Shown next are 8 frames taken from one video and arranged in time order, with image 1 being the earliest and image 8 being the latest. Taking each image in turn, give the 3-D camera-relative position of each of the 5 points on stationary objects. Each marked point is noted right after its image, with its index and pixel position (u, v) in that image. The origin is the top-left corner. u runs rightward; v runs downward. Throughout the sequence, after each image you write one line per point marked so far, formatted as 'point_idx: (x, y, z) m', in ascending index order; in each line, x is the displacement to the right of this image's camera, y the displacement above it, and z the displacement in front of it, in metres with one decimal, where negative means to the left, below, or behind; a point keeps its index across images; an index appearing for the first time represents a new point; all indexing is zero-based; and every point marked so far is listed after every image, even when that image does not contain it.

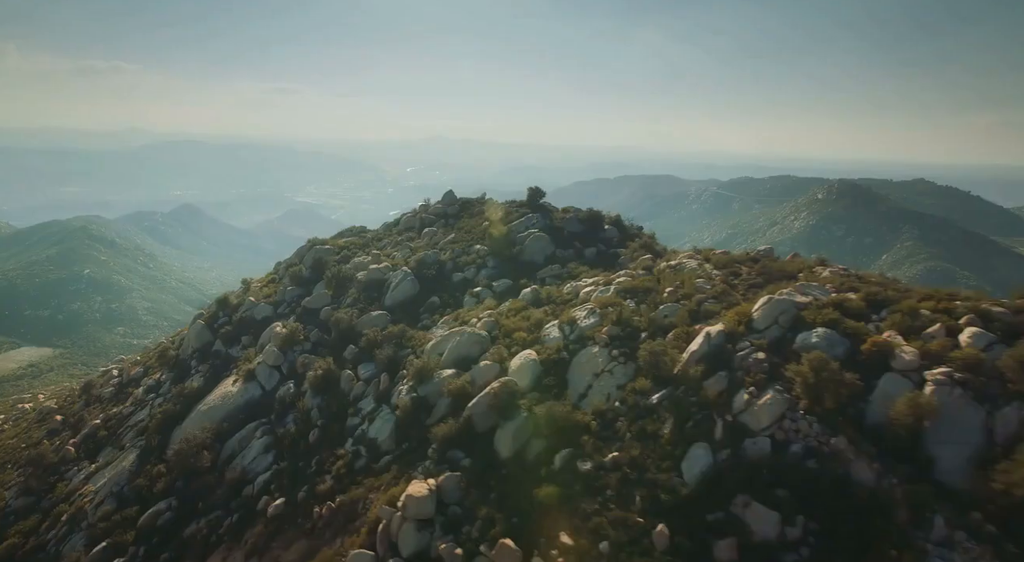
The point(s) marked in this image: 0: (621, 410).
0: (+3.4, -4.0, +19.8) m
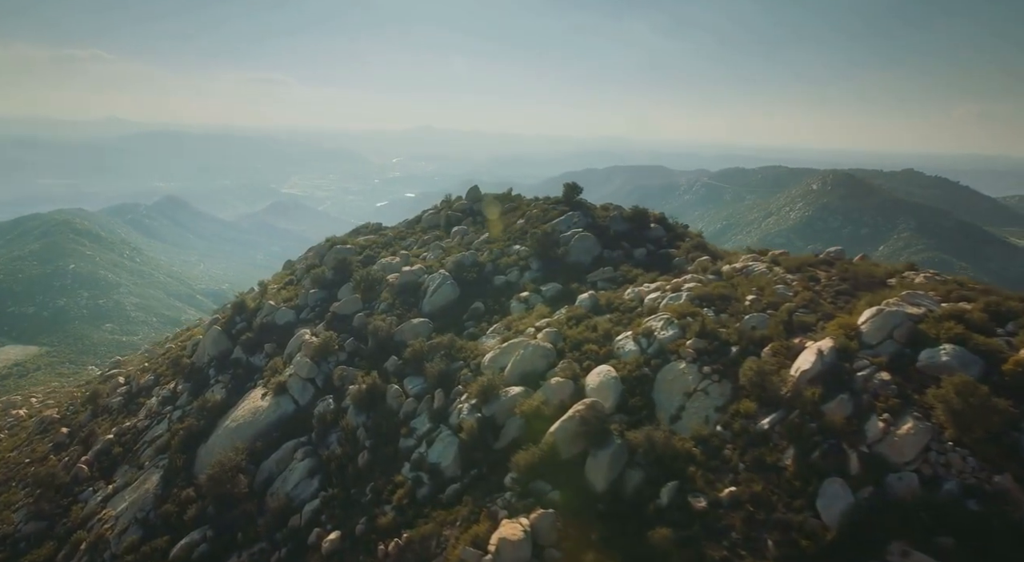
0: (+6.0, -4.3, +17.9) m
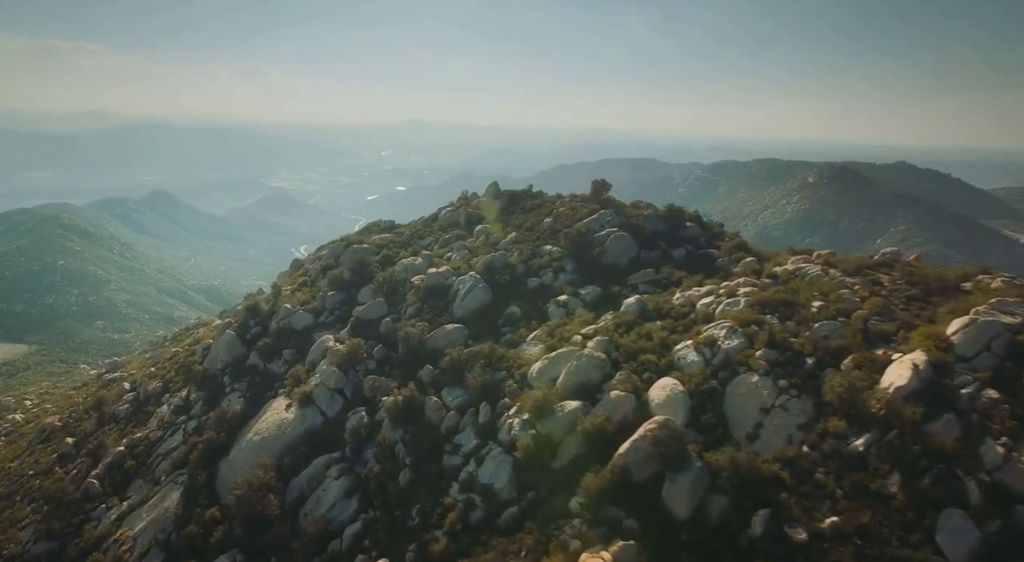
0: (+7.9, -4.6, +16.5) m
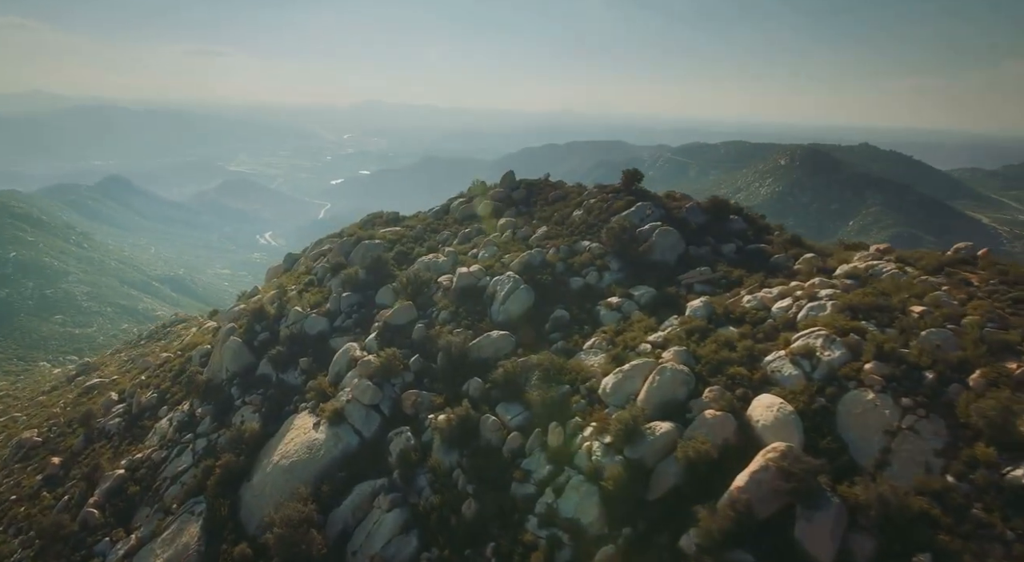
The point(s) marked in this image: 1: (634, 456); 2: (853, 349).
0: (+10.6, -4.8, +14.8) m
1: (+3.5, -5.1, +18.5) m
2: (+10.2, -2.0, +19.1) m
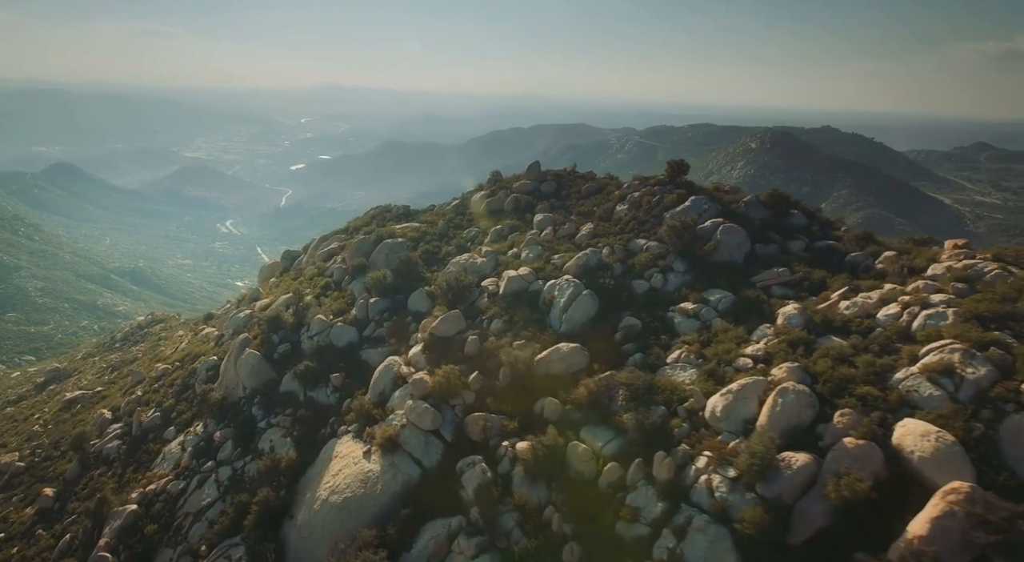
0: (+13.8, -5.2, +13.1) m
1: (+6.6, -5.4, +16.4) m
2: (+13.1, -2.3, +17.3) m
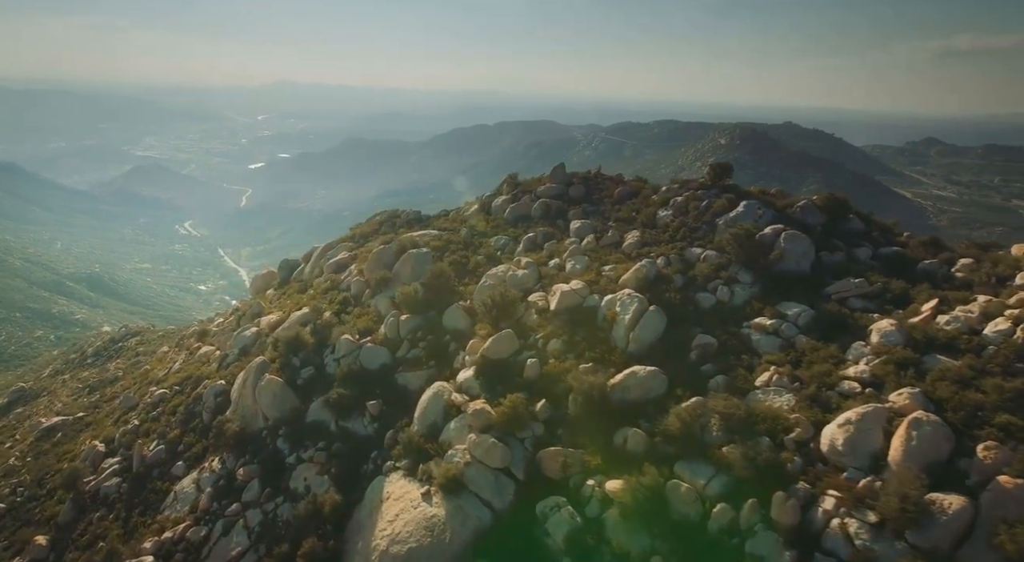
0: (+16.8, -5.6, +11.7) m
1: (+9.4, -6.0, +14.7) m
2: (+15.8, -2.7, +15.9) m
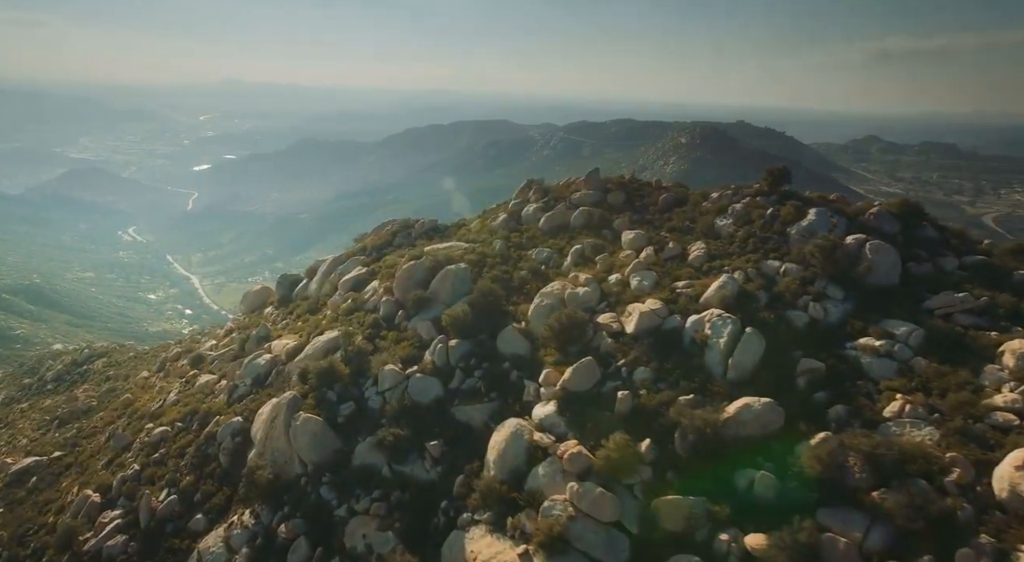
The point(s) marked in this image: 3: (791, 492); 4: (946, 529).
0: (+20.5, -6.0, +10.5) m
1: (+12.9, -6.5, +12.9) m
2: (+19.2, -3.1, +14.6) m
3: (+7.5, -5.7, +16.9) m
4: (+10.4, -5.9, +15.3) m
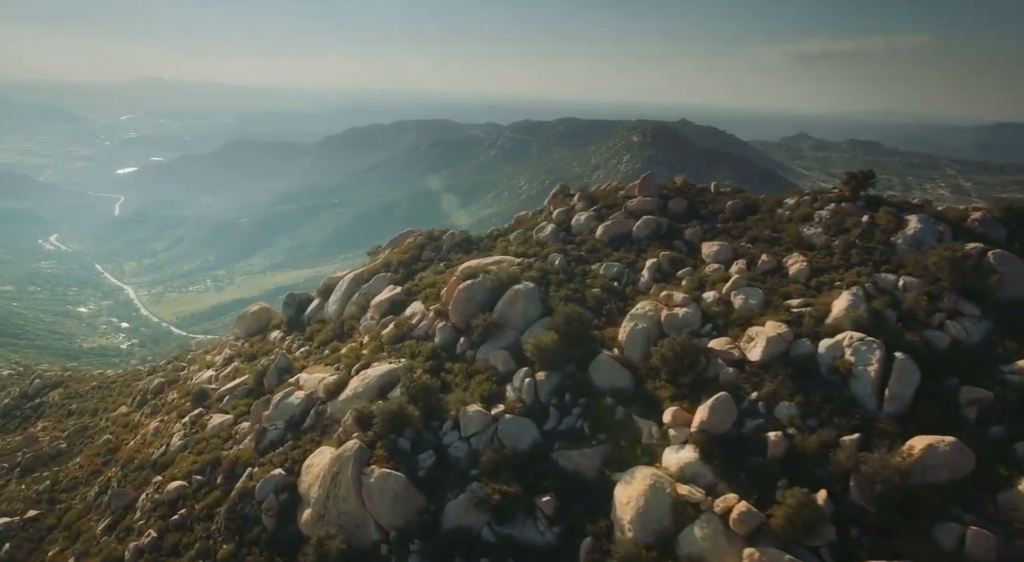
0: (+25.2, -6.3, +9.4) m
1: (+17.5, -7.0, +11.1) m
2: (+23.5, -3.4, +13.3) m
3: (+11.7, -6.3, +14.6) m
4: (+14.8, -6.5, +13.3) m
